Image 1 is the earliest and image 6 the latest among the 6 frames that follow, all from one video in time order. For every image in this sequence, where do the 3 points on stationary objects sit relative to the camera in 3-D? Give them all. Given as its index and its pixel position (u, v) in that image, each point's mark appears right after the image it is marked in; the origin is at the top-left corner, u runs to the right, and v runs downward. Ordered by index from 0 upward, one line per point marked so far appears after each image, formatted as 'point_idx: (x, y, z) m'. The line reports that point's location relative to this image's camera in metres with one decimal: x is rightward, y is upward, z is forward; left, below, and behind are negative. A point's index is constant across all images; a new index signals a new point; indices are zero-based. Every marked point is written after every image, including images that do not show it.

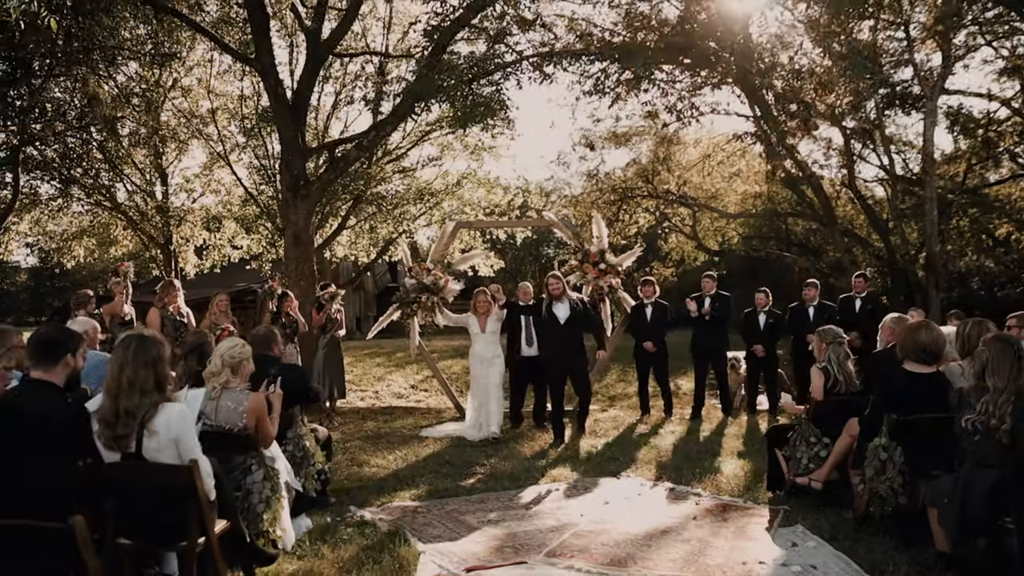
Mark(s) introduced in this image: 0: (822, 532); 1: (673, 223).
0: (+1.9, -1.5, +5.1) m
1: (+3.9, +1.6, +18.8) m
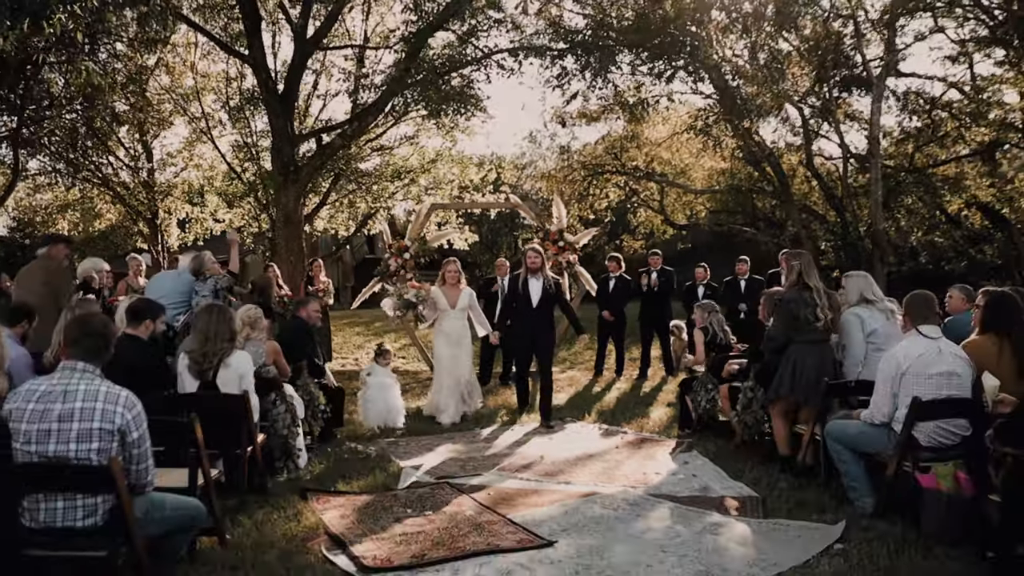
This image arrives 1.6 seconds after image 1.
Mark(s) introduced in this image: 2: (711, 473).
0: (+1.6, -1.3, +6.7) m
1: (+3.3, +2.3, +20.4) m
2: (+1.4, -1.3, +6.1) m
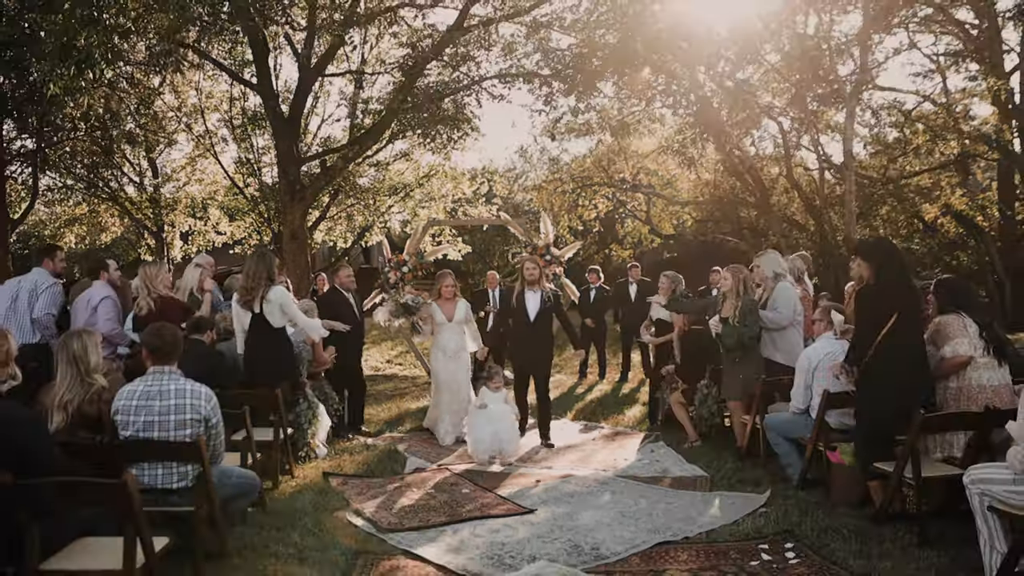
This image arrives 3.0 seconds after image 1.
0: (+1.5, -1.4, +7.7) m
1: (+3.0, +2.1, +21.4) m
2: (+1.3, -1.4, +7.1) m
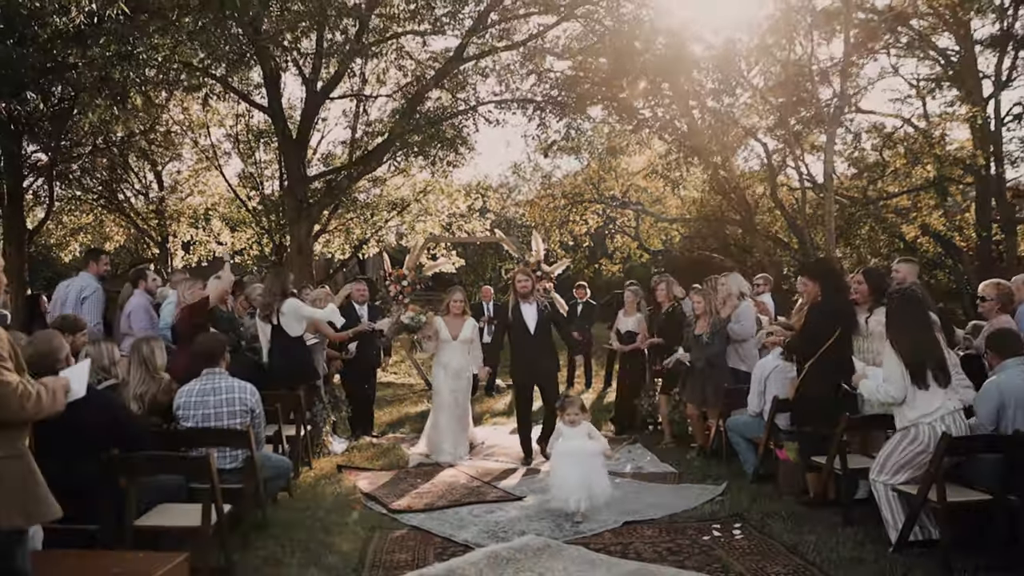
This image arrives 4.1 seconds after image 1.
0: (+1.4, -1.6, +8.6) m
1: (+2.8, +1.7, +22.3) m
2: (+1.3, -1.6, +7.9) m
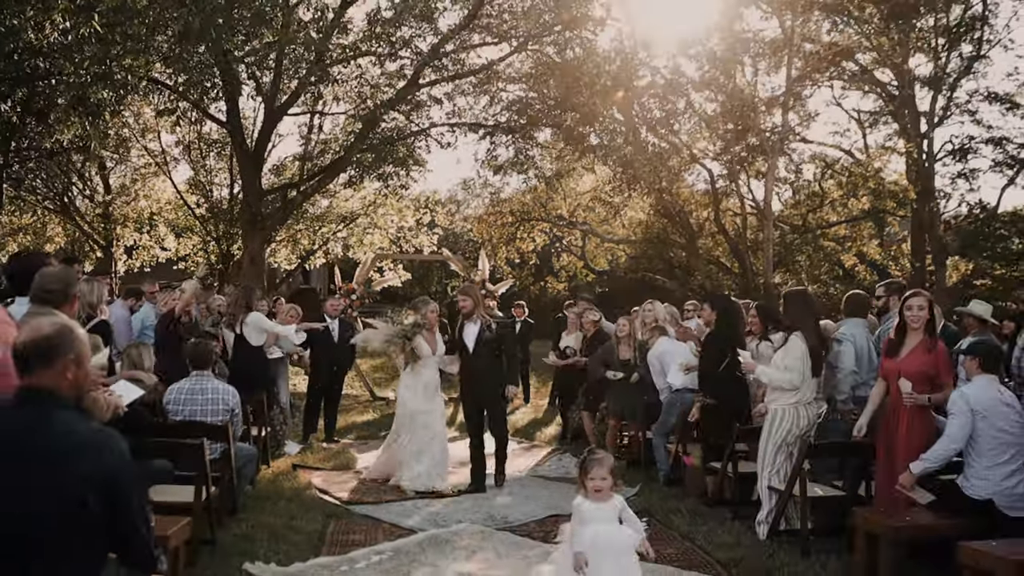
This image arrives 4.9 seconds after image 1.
0: (+0.7, -1.9, +9.5) m
1: (+1.4, +1.2, +23.3) m
2: (+0.6, -1.9, +8.8) m
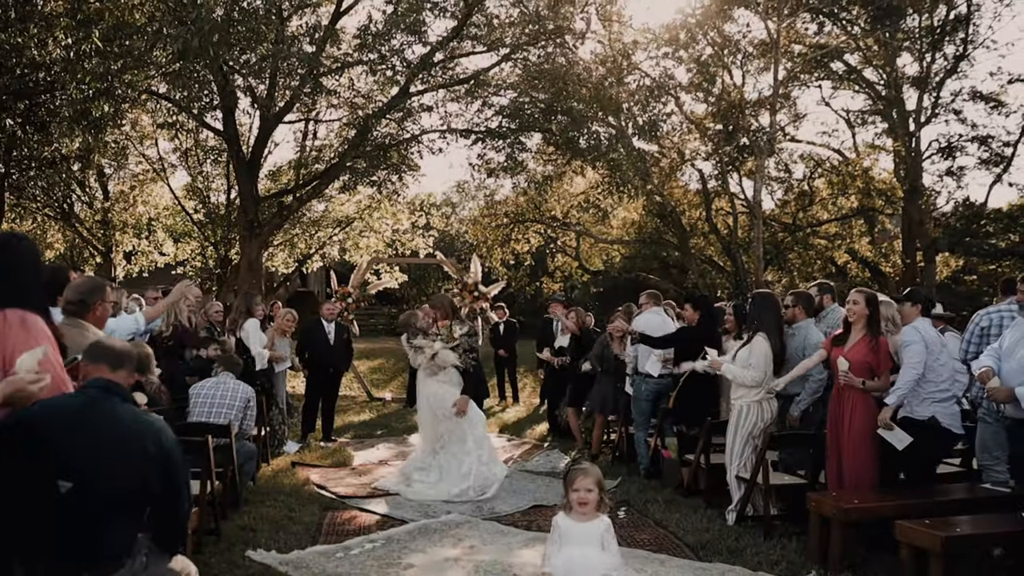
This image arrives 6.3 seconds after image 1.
0: (+0.6, -1.9, +9.8) m
1: (+1.2, +1.1, +23.7) m
2: (+0.5, -1.9, +9.2) m
